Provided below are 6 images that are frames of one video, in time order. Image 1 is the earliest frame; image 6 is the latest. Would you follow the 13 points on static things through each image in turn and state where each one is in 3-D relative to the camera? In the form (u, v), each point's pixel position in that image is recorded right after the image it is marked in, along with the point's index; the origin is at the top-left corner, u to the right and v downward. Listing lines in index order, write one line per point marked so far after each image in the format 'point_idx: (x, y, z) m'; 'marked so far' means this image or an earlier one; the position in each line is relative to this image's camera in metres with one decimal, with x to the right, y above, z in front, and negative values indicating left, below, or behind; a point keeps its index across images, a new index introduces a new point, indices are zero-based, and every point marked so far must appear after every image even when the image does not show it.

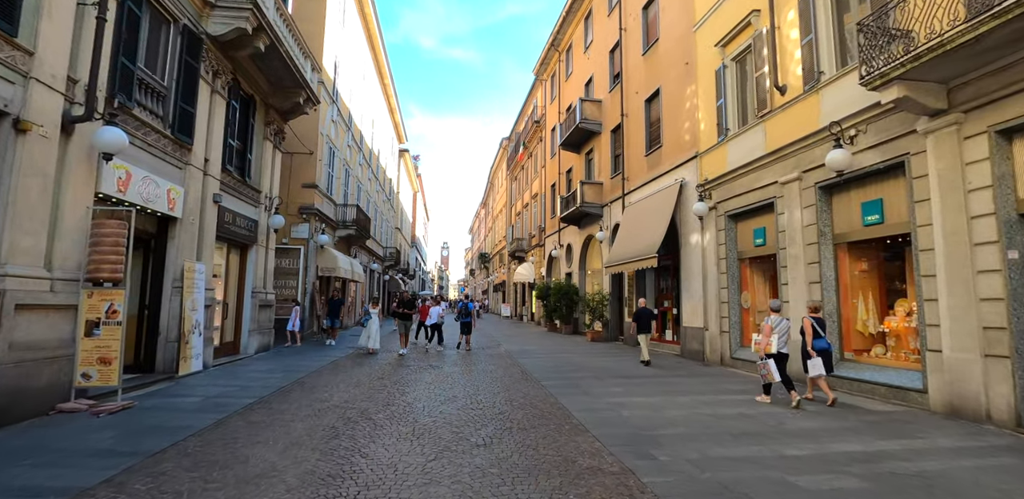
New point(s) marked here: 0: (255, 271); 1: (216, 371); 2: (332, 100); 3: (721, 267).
0: (-6.3, -0.5, +11.9) m
1: (-5.5, -2.3, +9.1) m
2: (-6.7, +5.5, +17.9) m
3: (+5.0, -0.4, +11.6) m
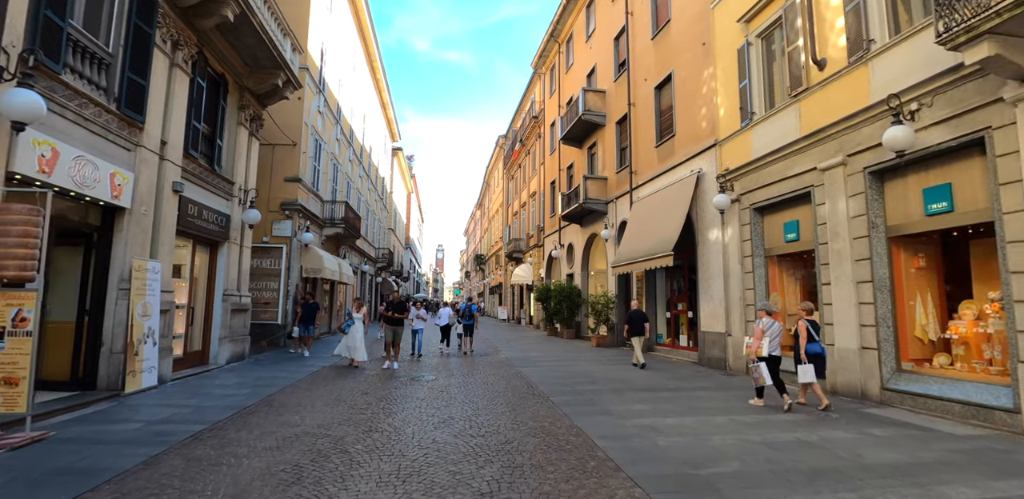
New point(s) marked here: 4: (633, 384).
0: (-6.3, -0.5, +10.6) m
1: (-5.5, -2.2, +7.8) m
2: (-6.7, +5.5, +16.7) m
3: (+5.1, -0.4, +10.5) m
4: (+2.2, -2.5, +8.9) m
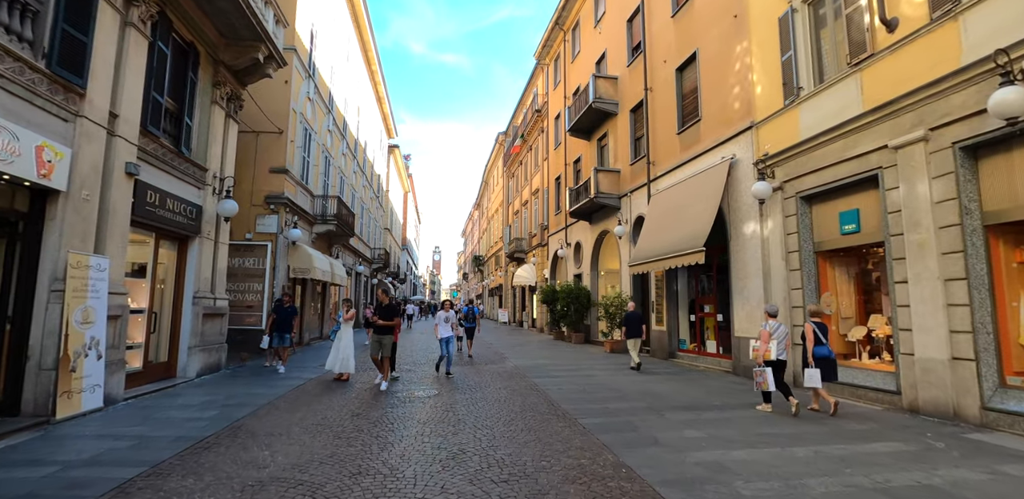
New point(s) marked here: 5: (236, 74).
0: (-6.0, -0.4, +9.3) m
1: (-5.2, -2.1, +6.5) m
2: (-6.5, +5.6, +15.4) m
3: (+5.3, -0.2, +9.2) m
4: (+2.5, -2.4, +7.6) m
5: (-5.9, +3.8, +10.4) m
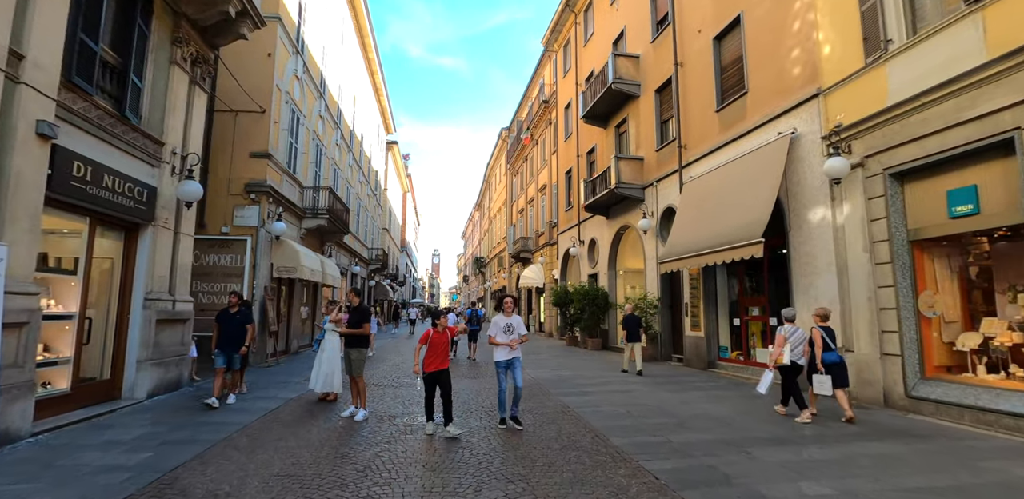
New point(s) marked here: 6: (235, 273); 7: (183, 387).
0: (-5.6, -0.3, +7.5) m
1: (-4.8, -2.0, +4.8) m
2: (-6.2, +5.7, +13.7) m
3: (+5.7, -0.1, +7.5) m
4: (+2.9, -2.2, +5.9) m
5: (-5.6, +3.9, +8.7) m
6: (-6.5, -0.6, +11.4) m
7: (-5.6, -2.3, +8.2) m
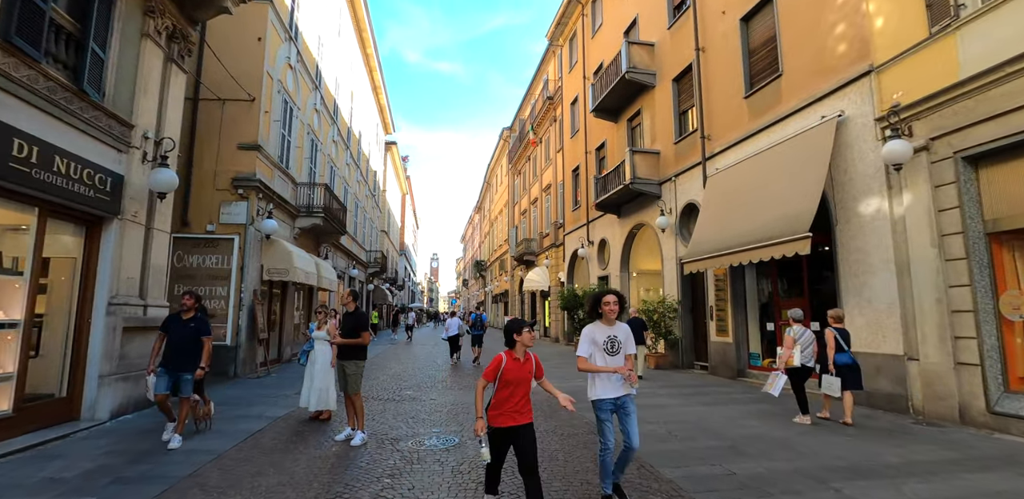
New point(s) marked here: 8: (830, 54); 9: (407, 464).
0: (-5.4, -0.2, +6.6) m
1: (-4.5, -1.9, +3.8) m
2: (-5.9, +5.7, +12.8) m
3: (+6.0, 0.0, +6.6) m
4: (+3.2, -2.1, +4.9) m
5: (-5.3, +3.9, +7.8) m
6: (-6.3, -0.6, +10.5) m
7: (-5.3, -2.3, +7.2) m
8: (+5.6, +3.5, +8.6) m
9: (-1.0, -2.1, +4.9) m
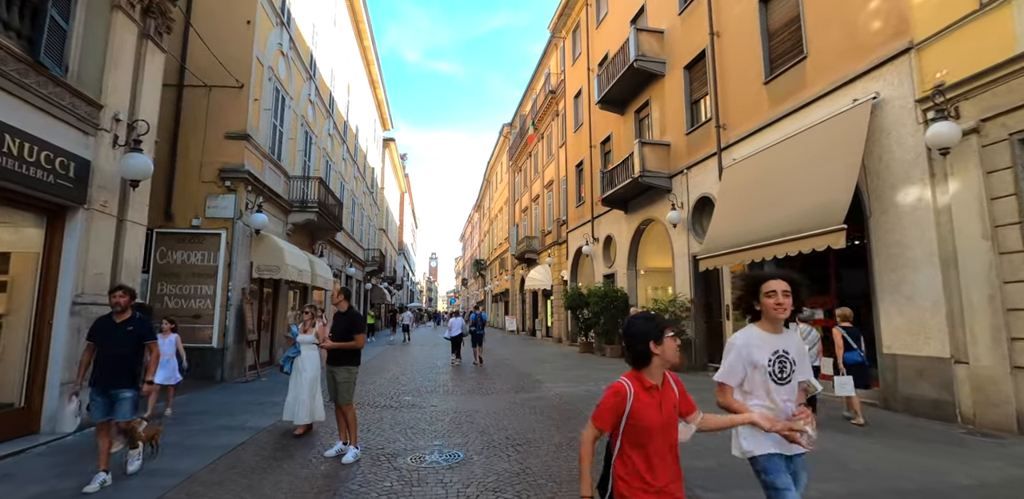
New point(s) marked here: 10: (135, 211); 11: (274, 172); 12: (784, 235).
0: (-5.2, -0.2, +5.9) m
1: (-4.4, -1.8, +3.1) m
2: (-5.8, +5.8, +12.1) m
3: (+6.1, +0.1, +6.0) m
4: (+3.3, -2.0, +4.3) m
5: (-5.2, +4.0, +7.1) m
6: (-6.2, -0.5, +9.8) m
7: (-5.2, -2.2, +6.6) m
8: (+5.7, +3.6, +7.9) m
9: (-0.9, -2.0, +4.2) m
10: (-5.2, +0.5, +6.8) m
11: (-6.0, +1.9, +12.2) m
12: (+4.6, +0.3, +8.2) m
